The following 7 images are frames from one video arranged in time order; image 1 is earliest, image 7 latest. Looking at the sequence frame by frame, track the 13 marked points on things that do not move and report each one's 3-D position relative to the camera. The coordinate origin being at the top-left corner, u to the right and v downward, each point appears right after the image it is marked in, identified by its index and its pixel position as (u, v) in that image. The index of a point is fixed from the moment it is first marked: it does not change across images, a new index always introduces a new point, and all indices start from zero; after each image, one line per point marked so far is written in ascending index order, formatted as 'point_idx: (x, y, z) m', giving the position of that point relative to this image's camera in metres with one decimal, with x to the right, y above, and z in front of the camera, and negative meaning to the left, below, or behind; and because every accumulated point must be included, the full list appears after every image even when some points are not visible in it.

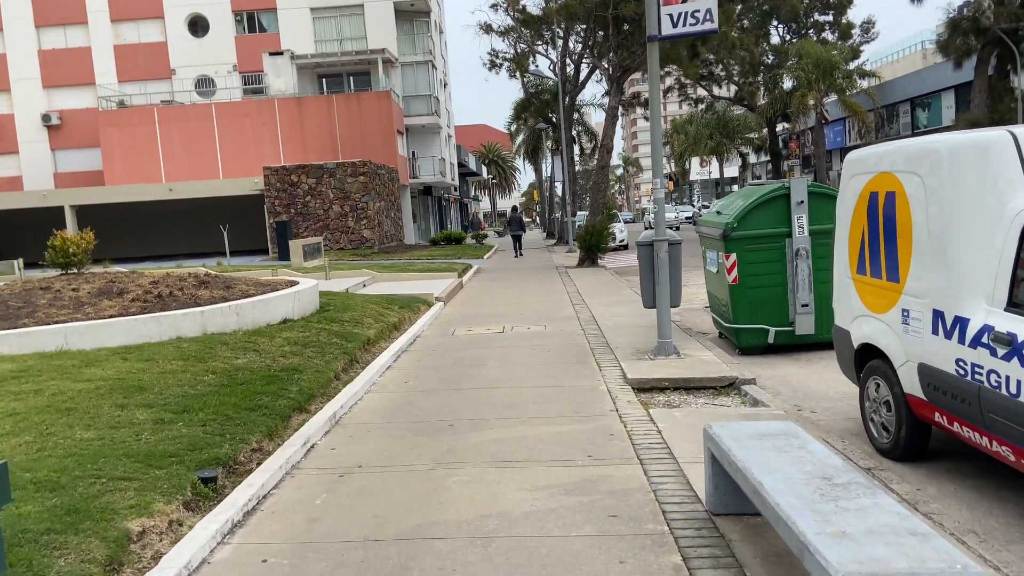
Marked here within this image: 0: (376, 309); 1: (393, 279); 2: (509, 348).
0: (-2.1, -0.3, +12.1) m
1: (-3.0, +0.2, +19.4) m
2: (0.0, -0.8, +10.3) m
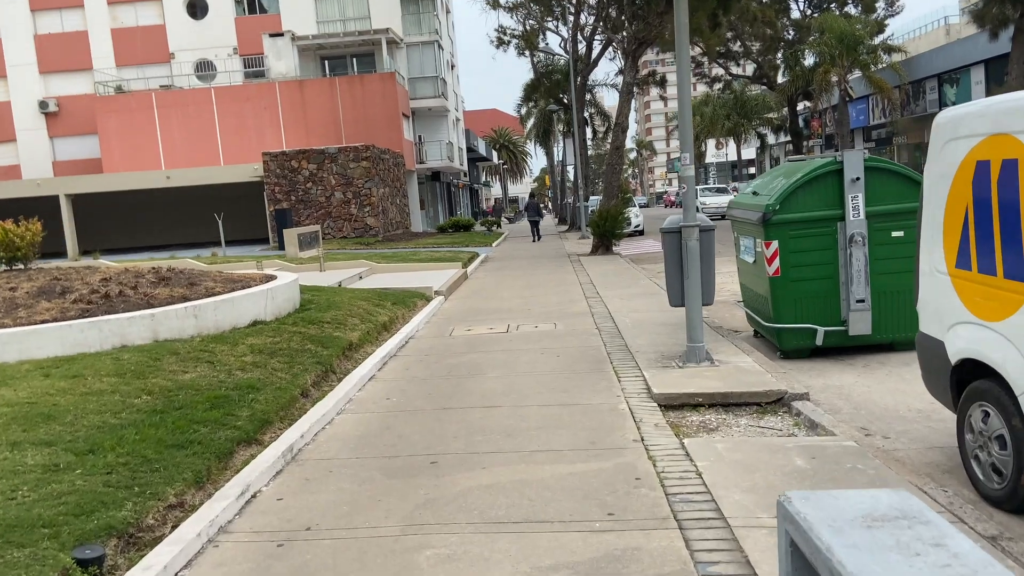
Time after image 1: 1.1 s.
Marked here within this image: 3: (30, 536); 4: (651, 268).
0: (-2.1, -0.3, +10.8) m
1: (-2.8, +0.4, +18.1) m
2: (0.0, -0.8, +9.0) m
3: (-2.3, -1.2, +3.7) m
4: (+3.4, +0.5, +19.2) m
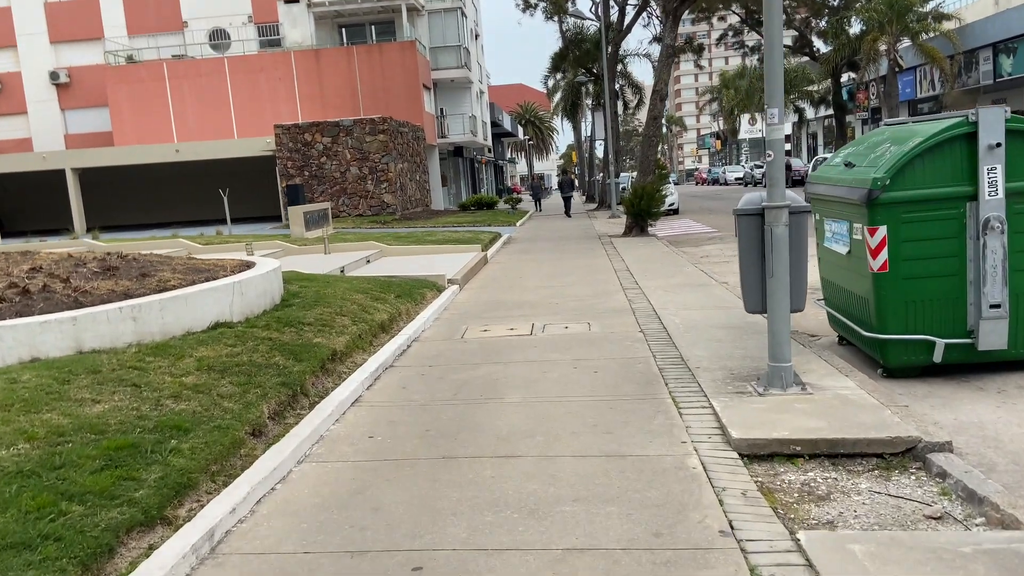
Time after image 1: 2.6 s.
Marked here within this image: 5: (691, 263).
0: (-1.8, -0.2, +9.0) m
1: (-2.3, +0.7, +16.3) m
2: (+0.2, -0.7, +7.1) m
3: (-2.3, -1.3, +2.0) m
4: (+4.0, +0.8, +17.2) m
5: (+3.4, +0.5, +14.7) m
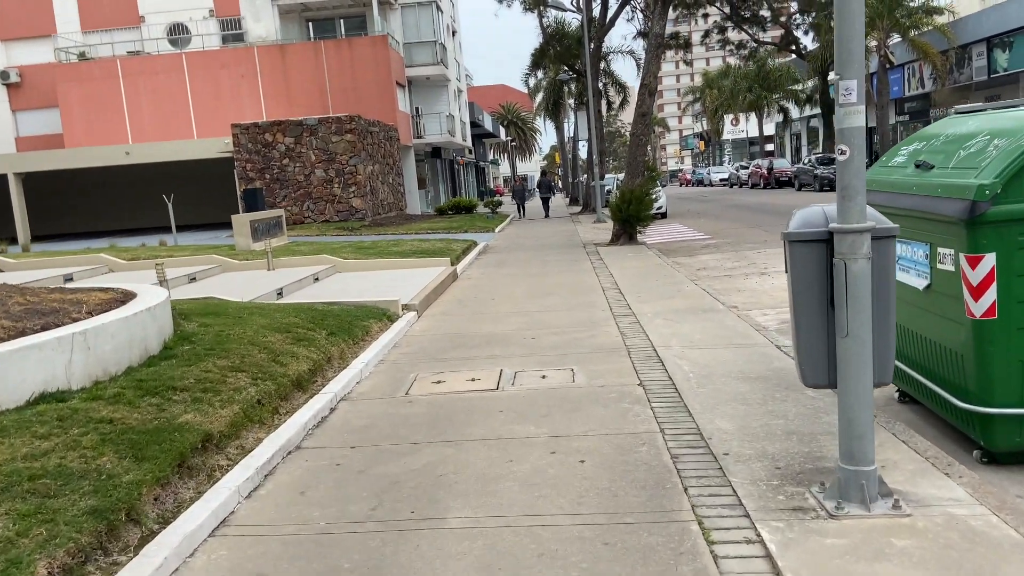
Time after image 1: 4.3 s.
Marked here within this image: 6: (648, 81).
0: (-2.1, -0.5, +6.9) m
1: (-2.8, +0.4, +14.2) m
2: (-0.1, -1.1, +5.1) m
3: (-2.5, -1.6, -0.1) m
4: (+3.5, +0.5, +15.3) m
5: (+2.9, +0.2, +12.8) m
6: (+3.4, +5.2, +19.0) m
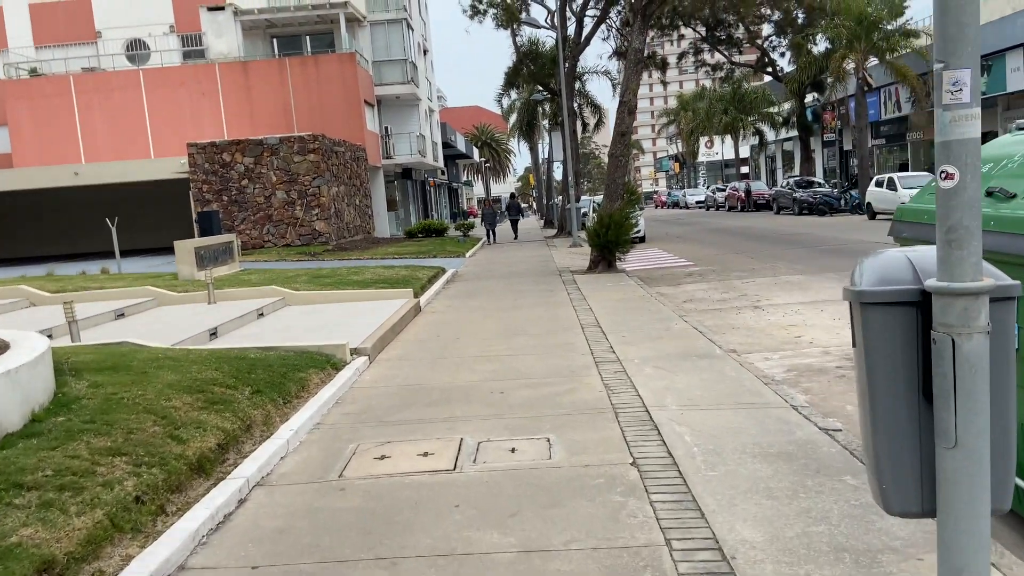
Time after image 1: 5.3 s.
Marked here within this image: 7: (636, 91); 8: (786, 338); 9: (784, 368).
0: (-2.4, -0.9, +5.6) m
1: (-3.3, -0.2, +12.9) m
2: (-0.3, -1.4, +3.8) m
3: (-2.5, -1.8, -1.5) m
4: (+2.9, -0.1, +14.2) m
5: (+2.5, -0.4, +11.6) m
6: (+2.7, +4.5, +18.0) m
7: (+2.9, +4.6, +17.7) m
8: (+3.4, -0.6, +9.3) m
9: (+2.8, -0.8, +7.8) m
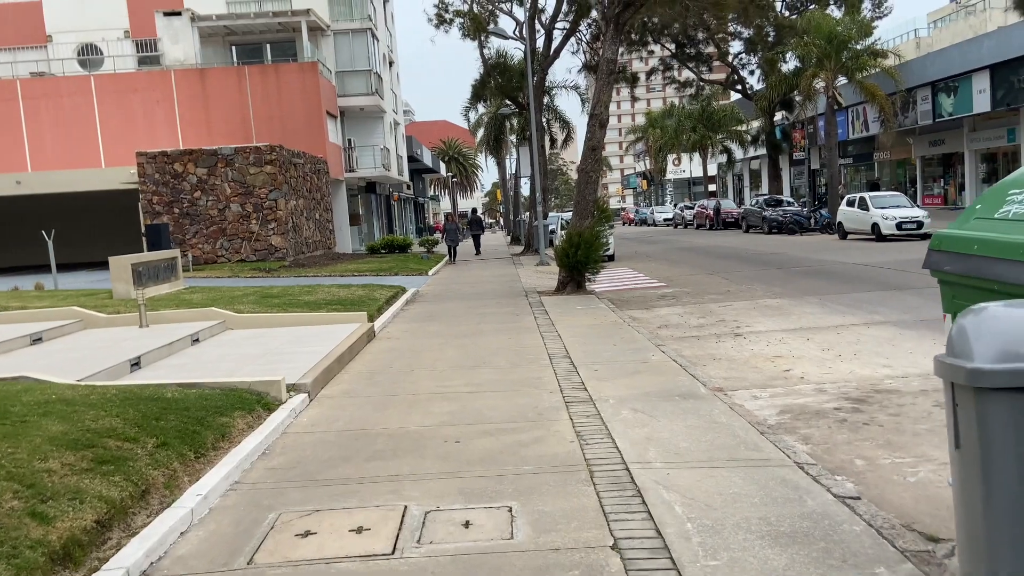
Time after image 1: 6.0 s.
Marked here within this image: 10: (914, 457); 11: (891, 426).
0: (-2.7, -1.1, +4.5) m
1: (-3.9, -0.6, +11.8) m
2: (-0.5, -1.6, +2.8) m
3: (-2.5, -1.9, -2.6) m
4: (+2.3, -0.5, +13.3) m
5: (+1.9, -0.7, +10.7) m
6: (+1.9, +4.0, +17.3) m
7: (+2.1, +4.1, +17.0) m
8: (+2.9, -0.9, +8.5) m
9: (+2.4, -1.1, +7.0) m
10: (+2.9, -1.2, +5.5) m
11: (+3.1, -1.1, +6.3) m
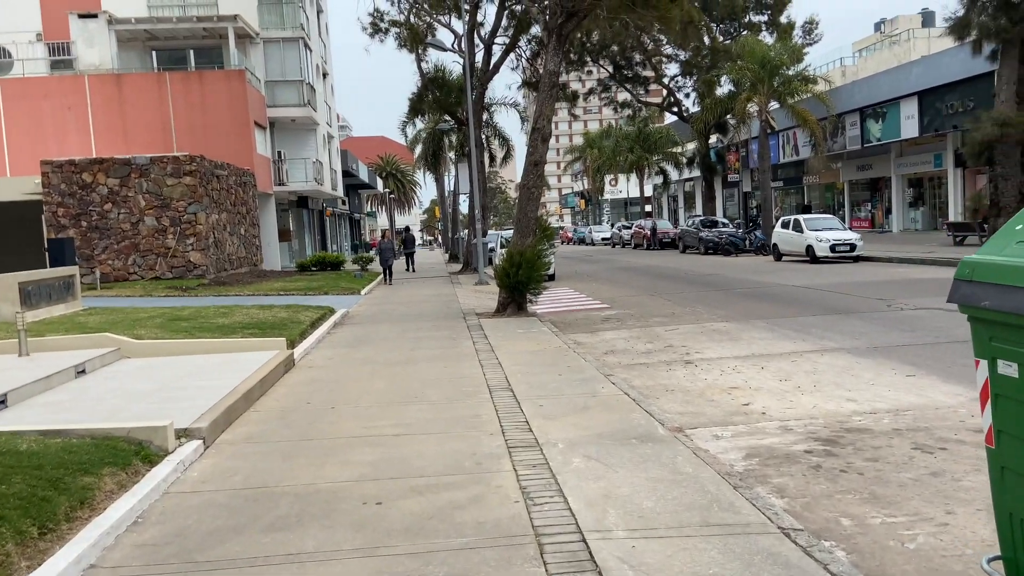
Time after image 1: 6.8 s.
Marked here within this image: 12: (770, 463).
0: (-3.0, -1.3, +3.3) m
1: (-4.8, -0.9, +10.5) m
2: (-0.7, -1.7, +1.8) m
3: (-2.3, -1.9, -3.7) m
4: (+1.2, -0.9, +12.5) m
5: (+1.1, -1.1, +9.9) m
6: (+0.6, +3.5, +16.5) m
7: (+0.8, +3.6, +16.3) m
8: (+2.3, -1.2, +7.8) m
9: (+1.9, -1.4, +6.2) m
10: (+2.5, -1.4, +4.8) m
11: (+2.6, -1.4, +5.6) m
12: (+2.0, -1.4, +6.0) m
